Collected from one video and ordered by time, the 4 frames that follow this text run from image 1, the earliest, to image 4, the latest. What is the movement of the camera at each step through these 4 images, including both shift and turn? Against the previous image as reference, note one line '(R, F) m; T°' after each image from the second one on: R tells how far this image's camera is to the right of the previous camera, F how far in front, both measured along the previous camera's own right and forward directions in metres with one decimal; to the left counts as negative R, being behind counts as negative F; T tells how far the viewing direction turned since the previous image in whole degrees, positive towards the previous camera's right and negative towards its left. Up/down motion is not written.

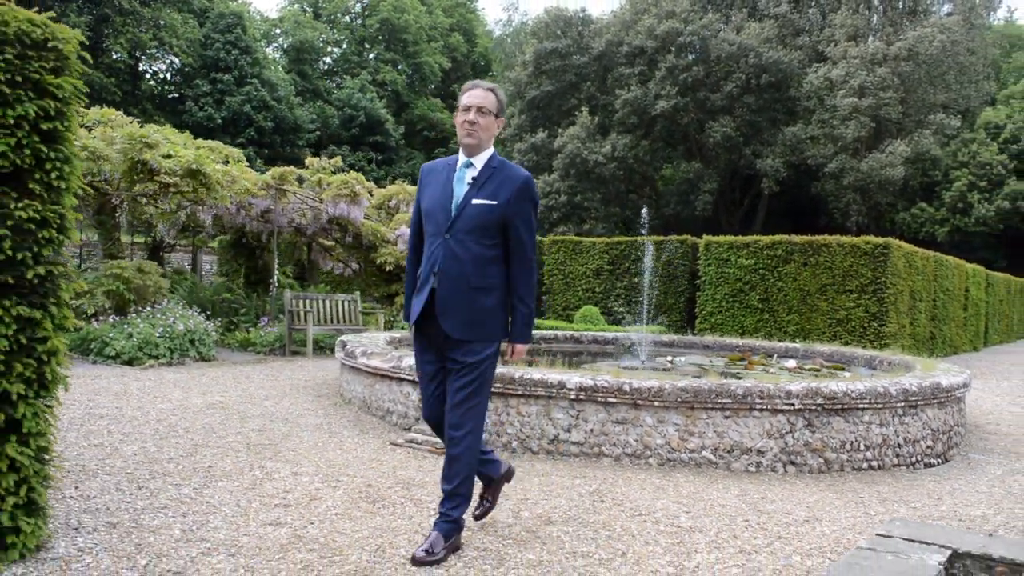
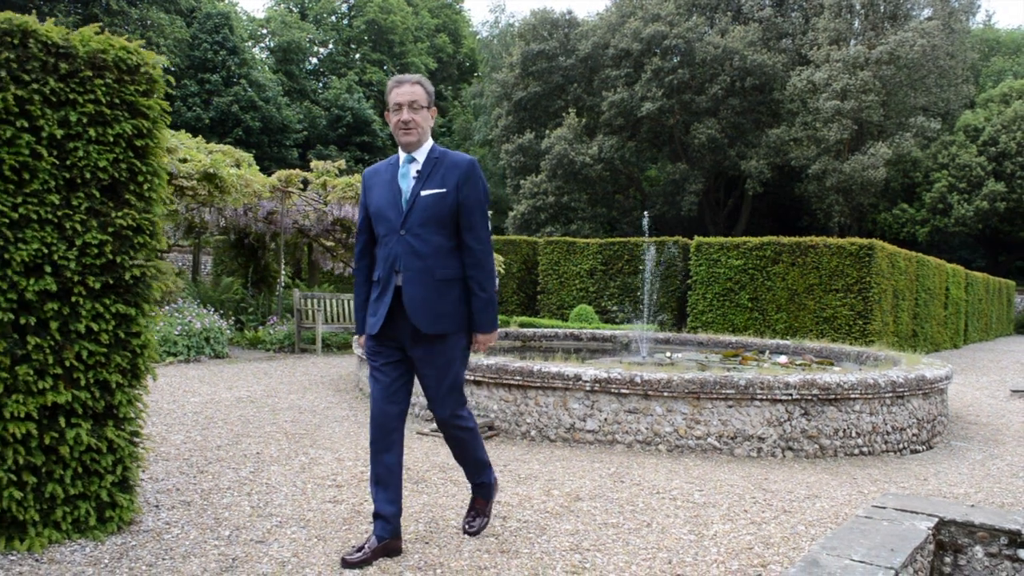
(-0.2, -0.4) m; +1°
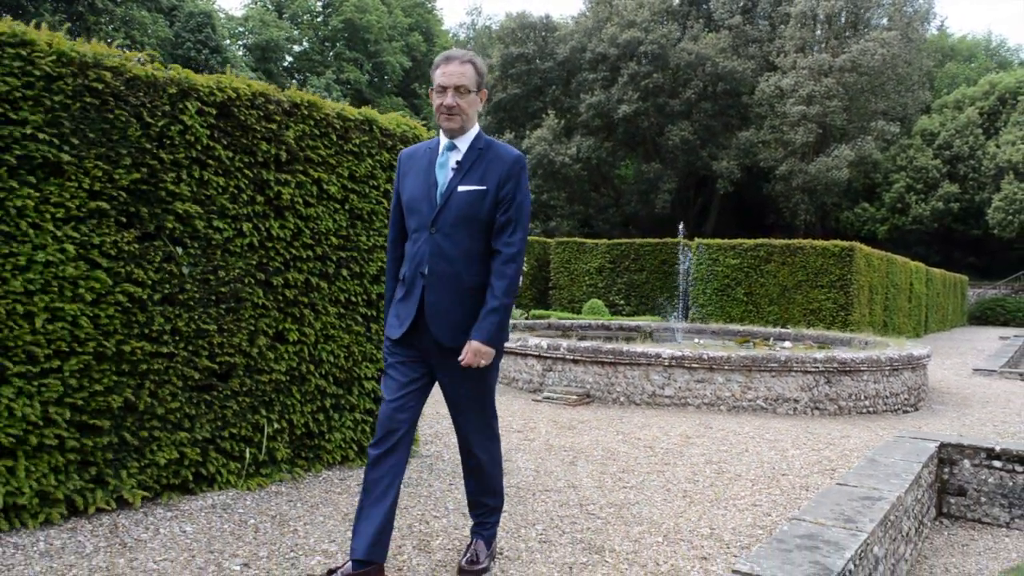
(-1.1, -1.6) m; +3°
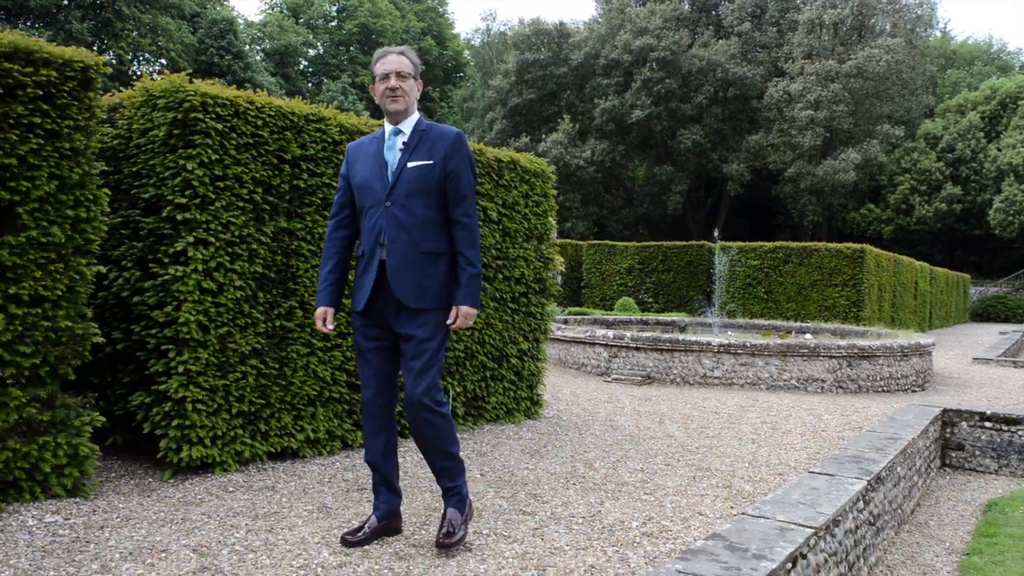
(-0.7, -1.5) m; 0°
